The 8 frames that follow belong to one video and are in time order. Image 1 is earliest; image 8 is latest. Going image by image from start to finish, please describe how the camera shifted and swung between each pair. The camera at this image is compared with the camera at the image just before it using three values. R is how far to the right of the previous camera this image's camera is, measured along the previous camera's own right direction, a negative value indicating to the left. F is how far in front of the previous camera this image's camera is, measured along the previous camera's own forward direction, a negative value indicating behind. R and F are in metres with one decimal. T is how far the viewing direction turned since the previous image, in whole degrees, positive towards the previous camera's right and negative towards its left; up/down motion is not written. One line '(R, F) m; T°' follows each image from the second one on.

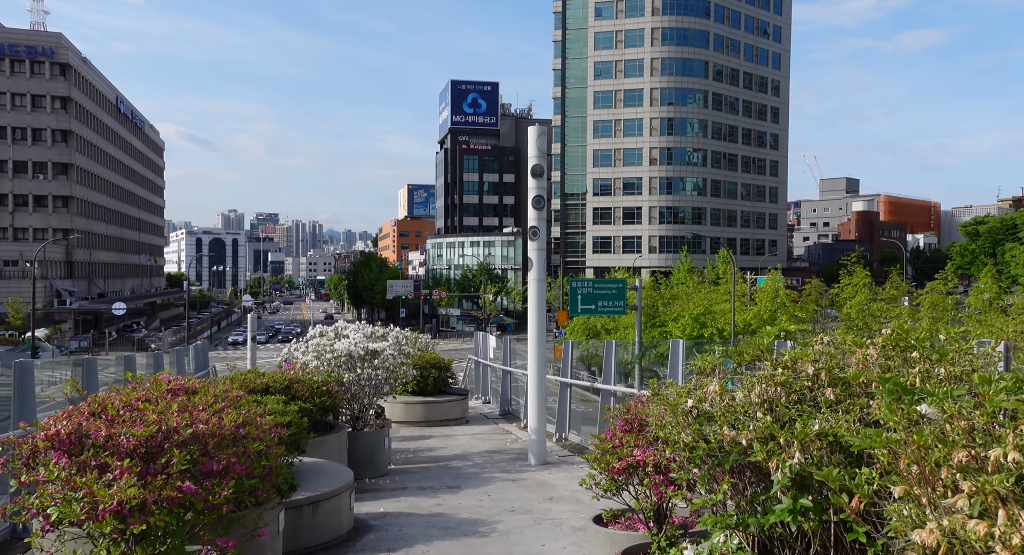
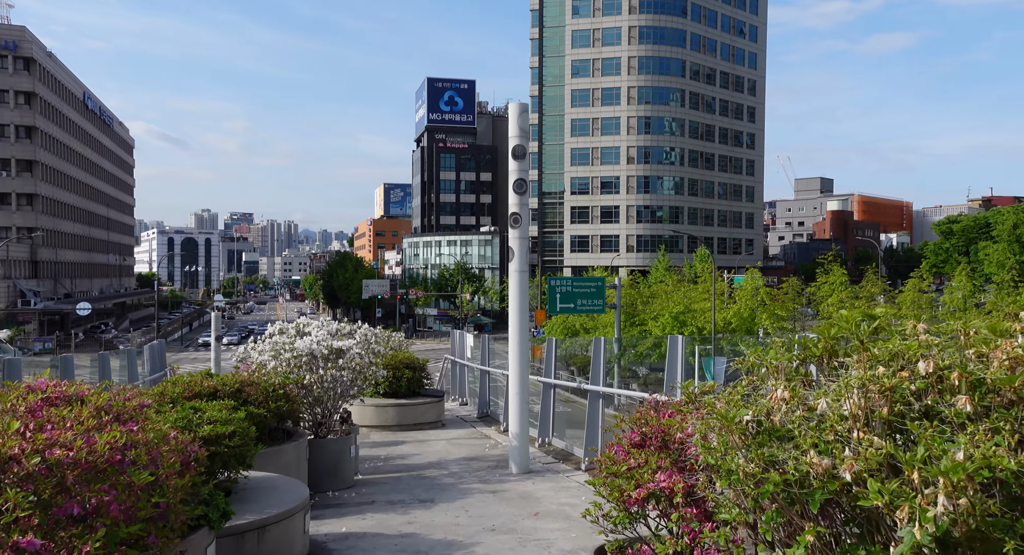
(0.0, +1.0) m; +2°
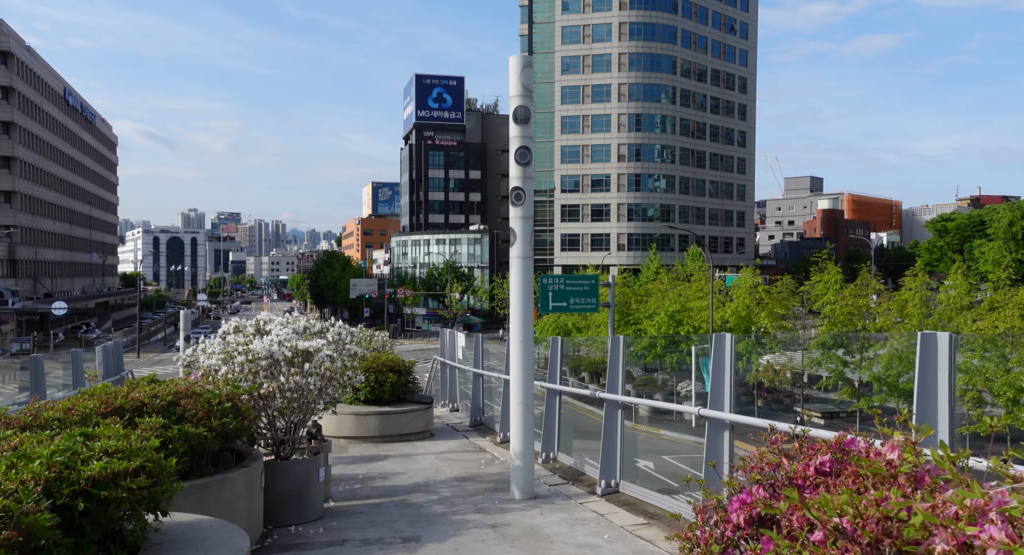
(-0.1, +1.7) m; +1°
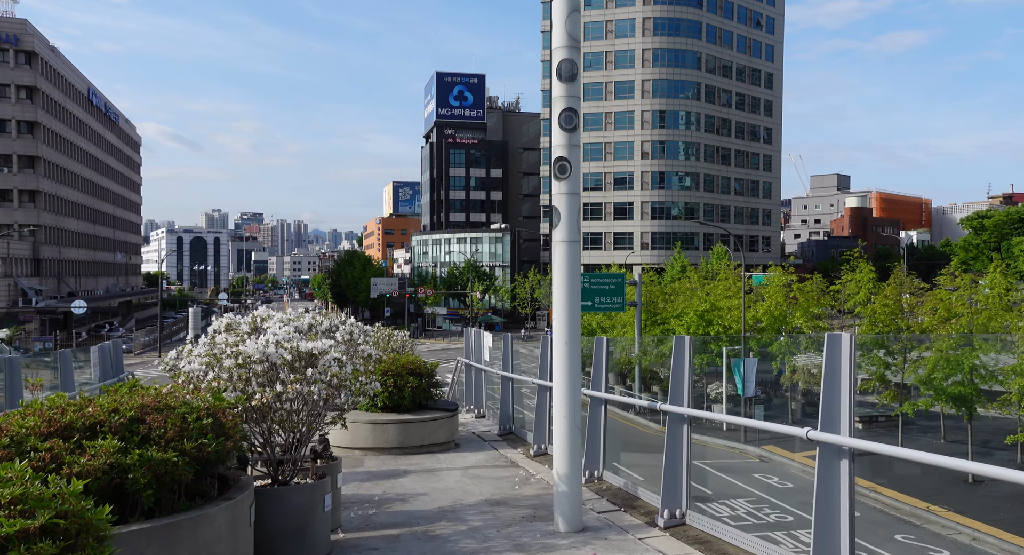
(-0.2, +1.4) m; -1°
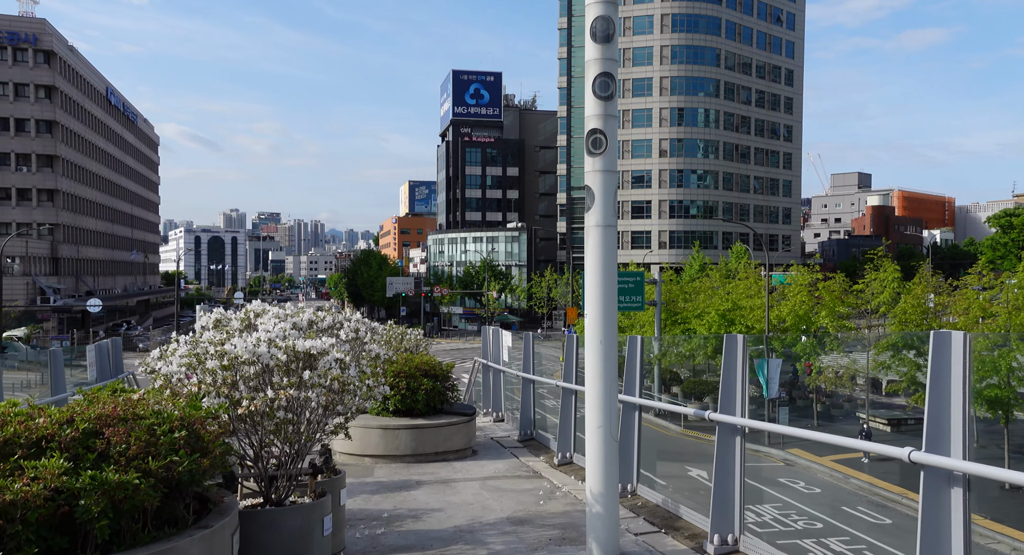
(-0.1, +0.9) m; -1°
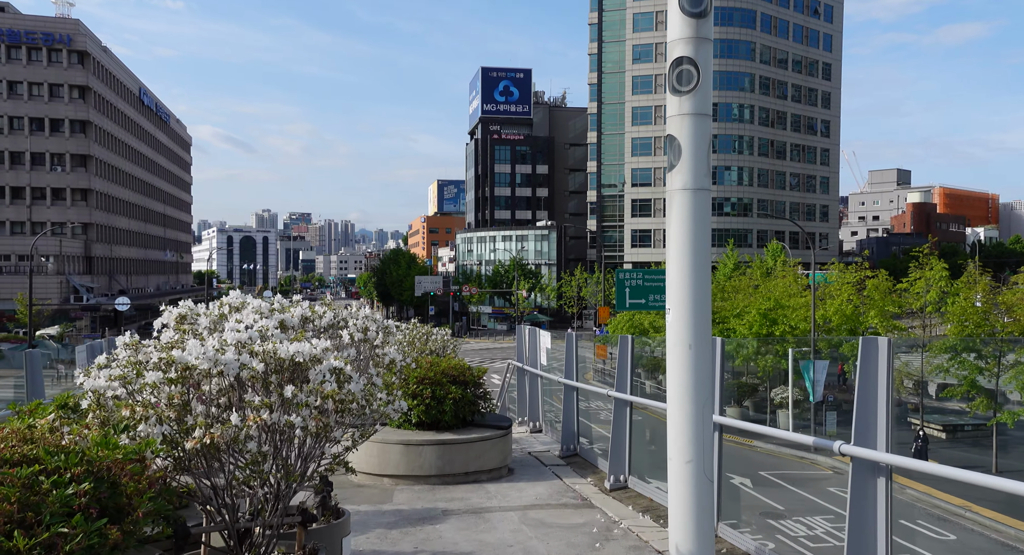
(-0.2, +1.6) m; -2°
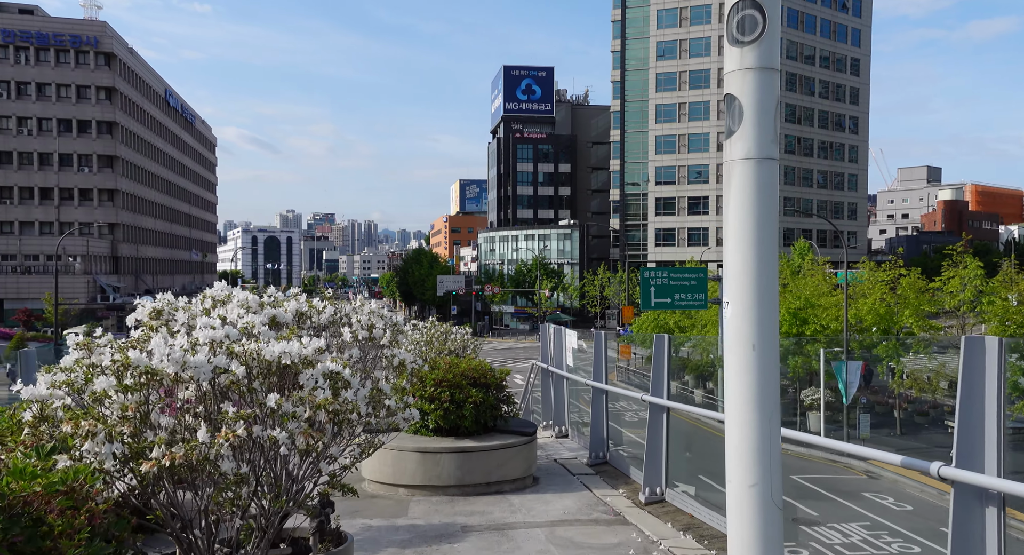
(0.0, +0.7) m; -2°
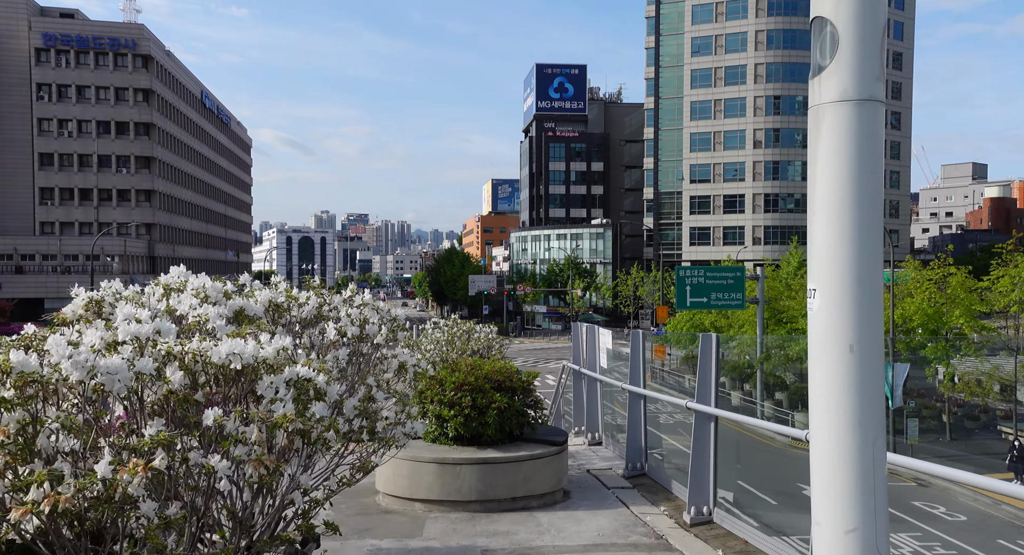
(0.0, +0.9) m; -2°
